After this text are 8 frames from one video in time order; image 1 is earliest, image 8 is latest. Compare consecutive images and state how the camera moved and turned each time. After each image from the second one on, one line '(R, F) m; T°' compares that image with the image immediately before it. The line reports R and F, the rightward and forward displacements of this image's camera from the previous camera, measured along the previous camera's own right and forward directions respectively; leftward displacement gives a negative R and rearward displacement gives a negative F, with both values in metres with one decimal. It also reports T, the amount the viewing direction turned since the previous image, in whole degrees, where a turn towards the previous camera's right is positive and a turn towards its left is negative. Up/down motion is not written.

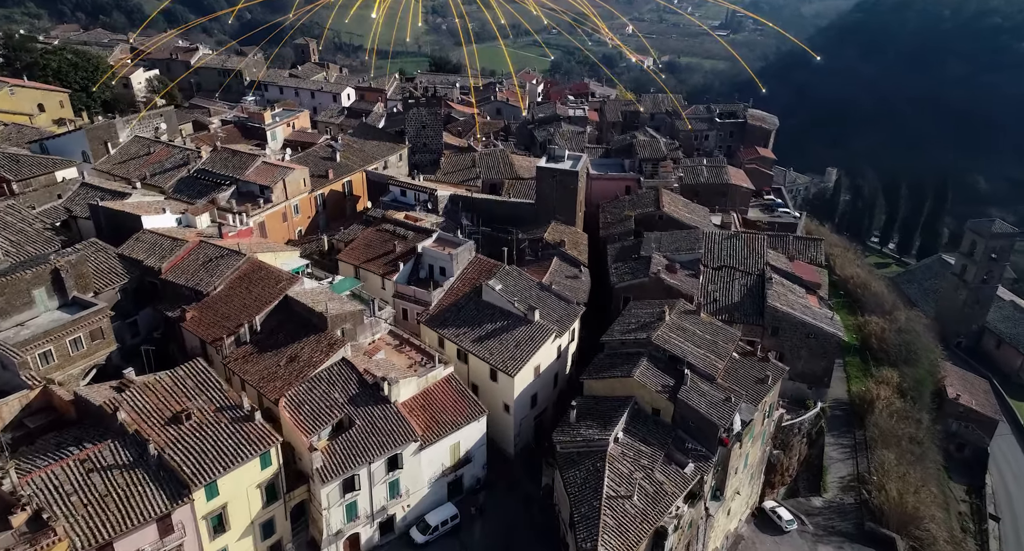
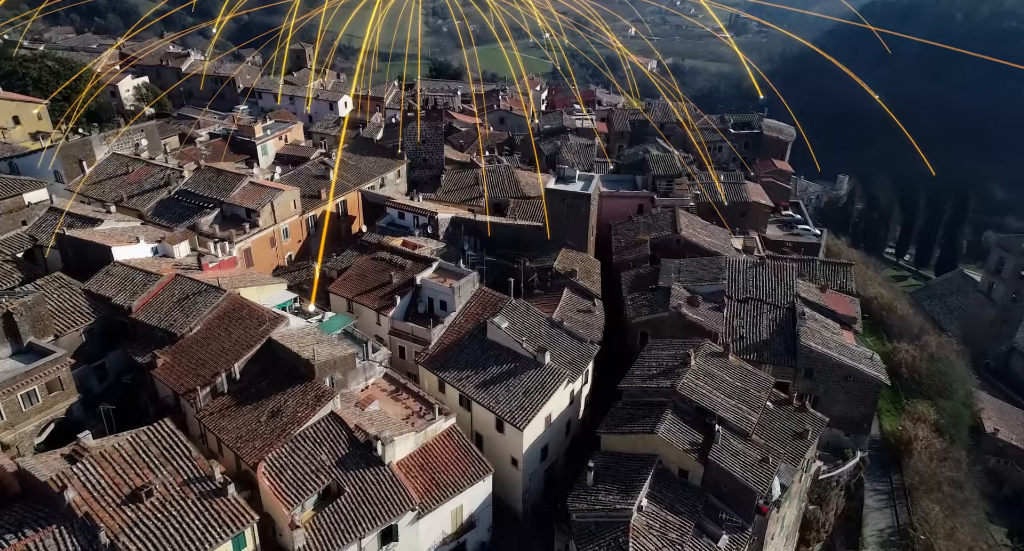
(-0.3, +2.9) m; 0°
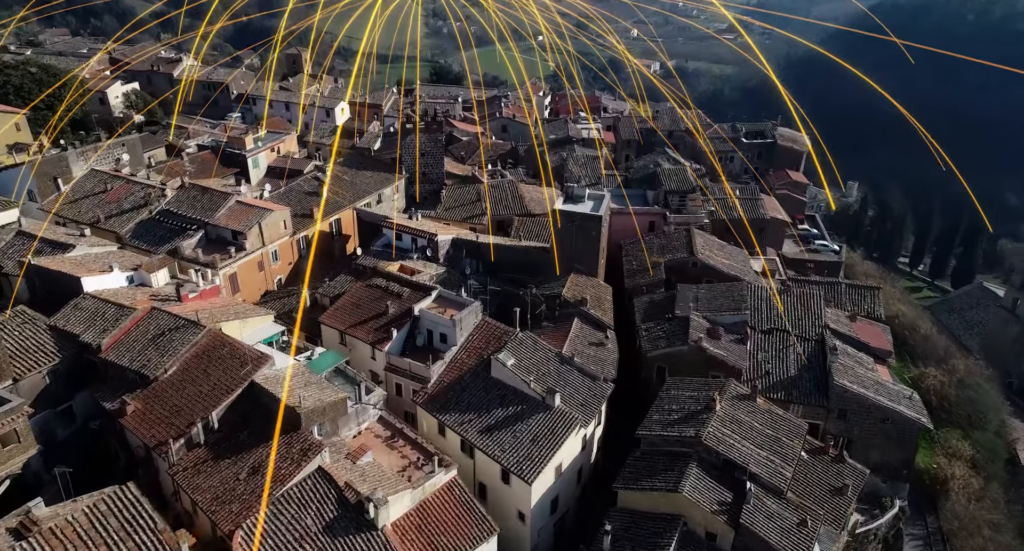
(-0.2, +2.4) m; 0°
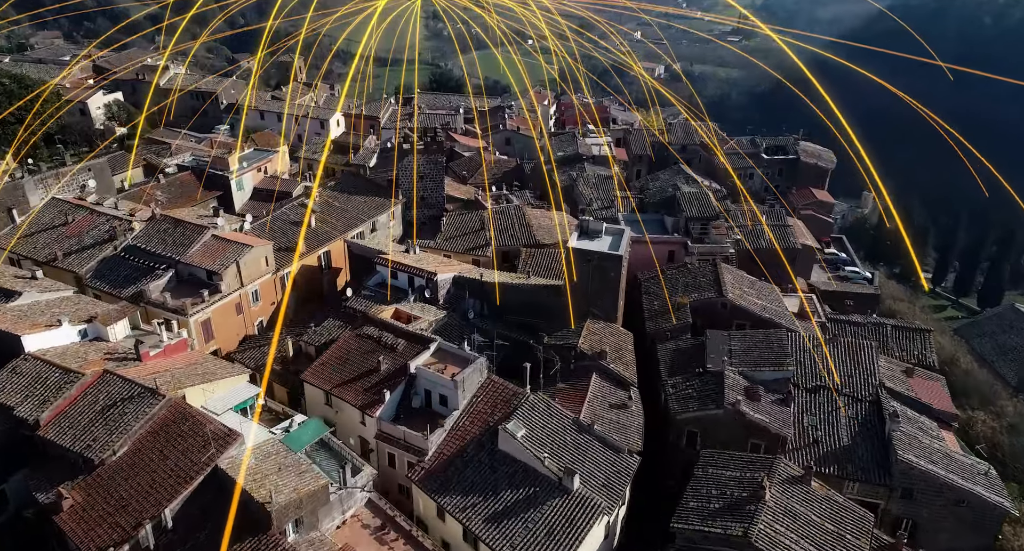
(-0.3, +3.6) m; 0°
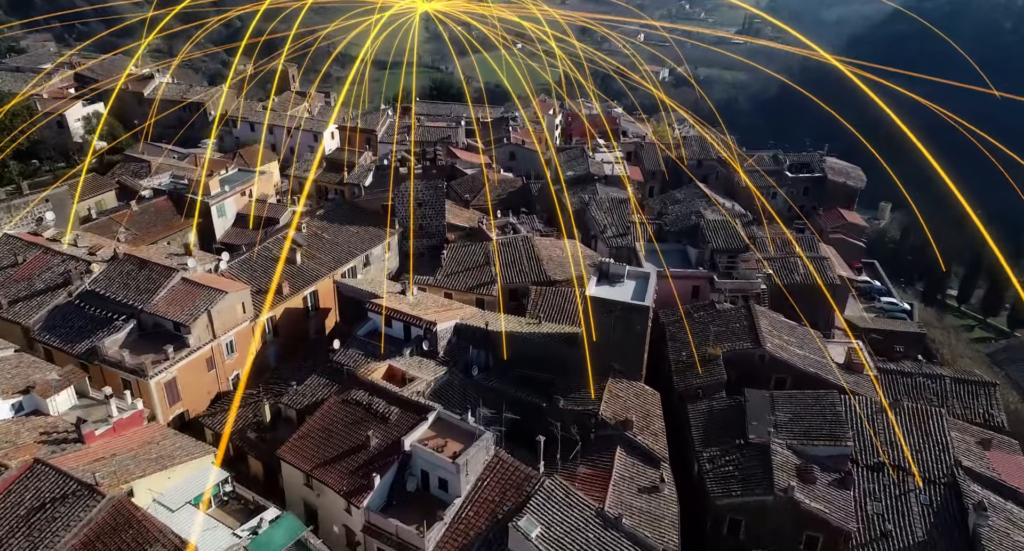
(-0.3, +3.7) m; 0°
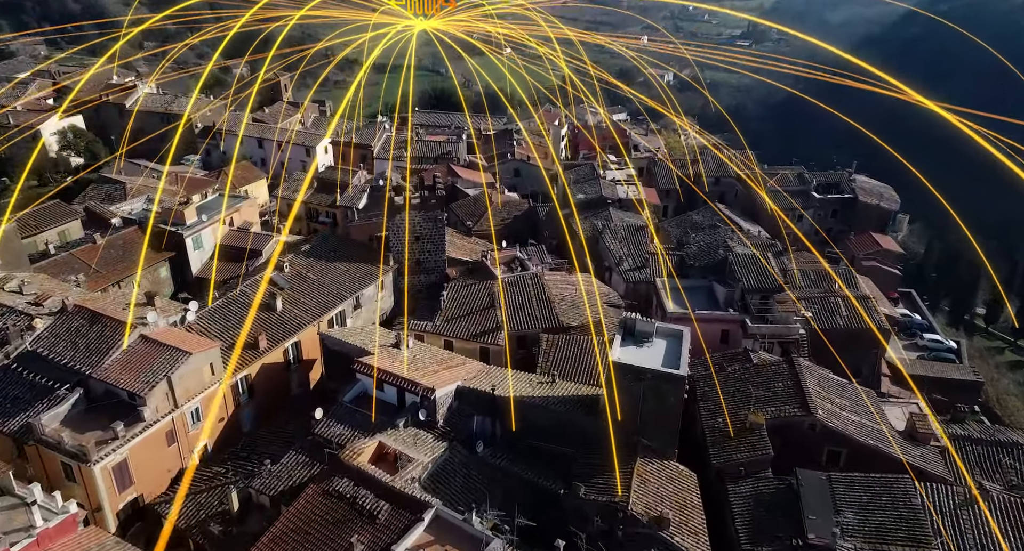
(-0.3, +3.7) m; 0°
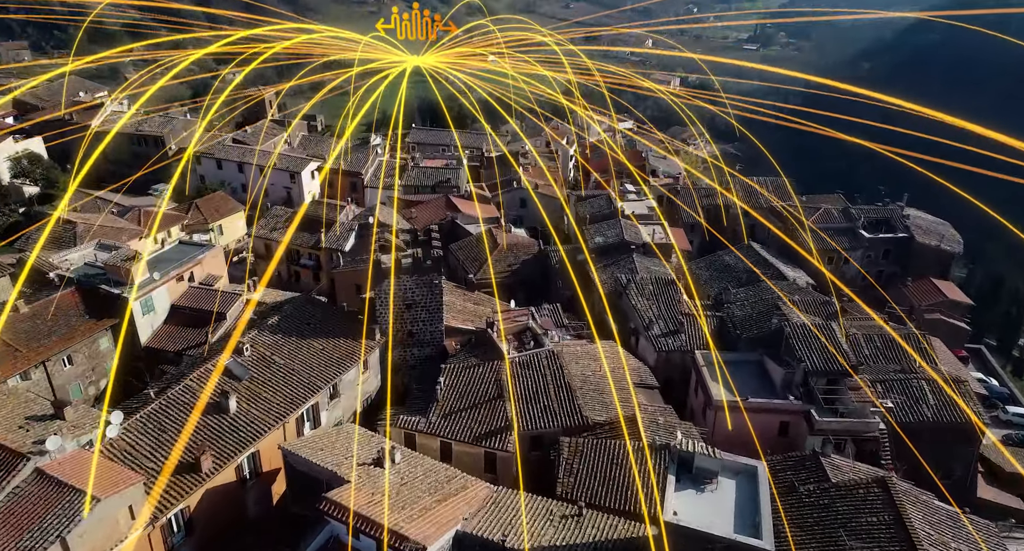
(-0.4, +5.7) m; 0°
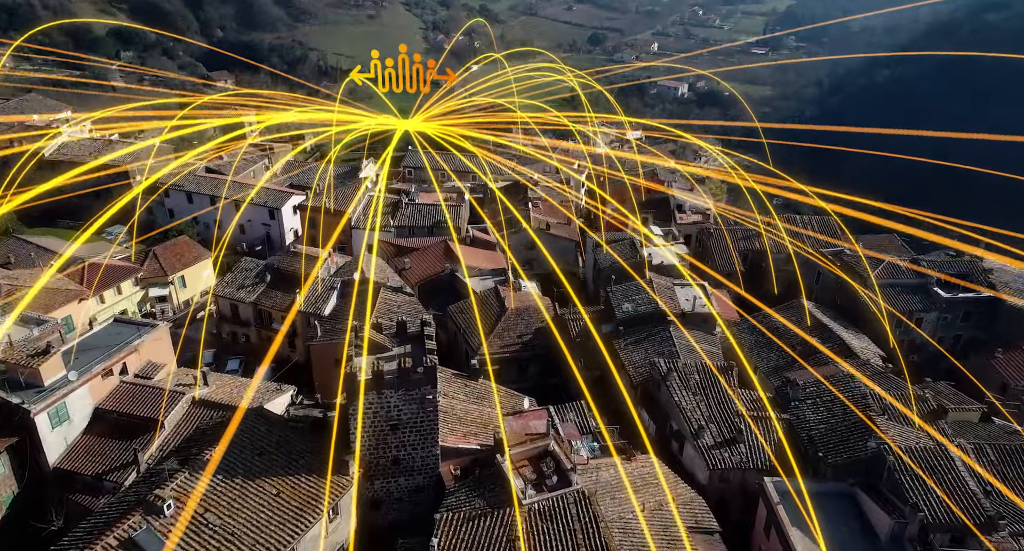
(-0.4, +6.5) m; 0°
